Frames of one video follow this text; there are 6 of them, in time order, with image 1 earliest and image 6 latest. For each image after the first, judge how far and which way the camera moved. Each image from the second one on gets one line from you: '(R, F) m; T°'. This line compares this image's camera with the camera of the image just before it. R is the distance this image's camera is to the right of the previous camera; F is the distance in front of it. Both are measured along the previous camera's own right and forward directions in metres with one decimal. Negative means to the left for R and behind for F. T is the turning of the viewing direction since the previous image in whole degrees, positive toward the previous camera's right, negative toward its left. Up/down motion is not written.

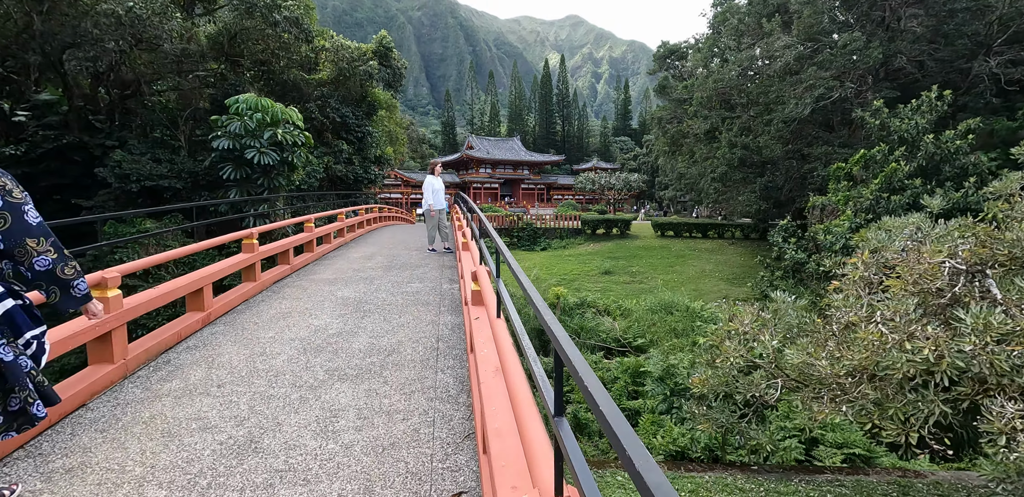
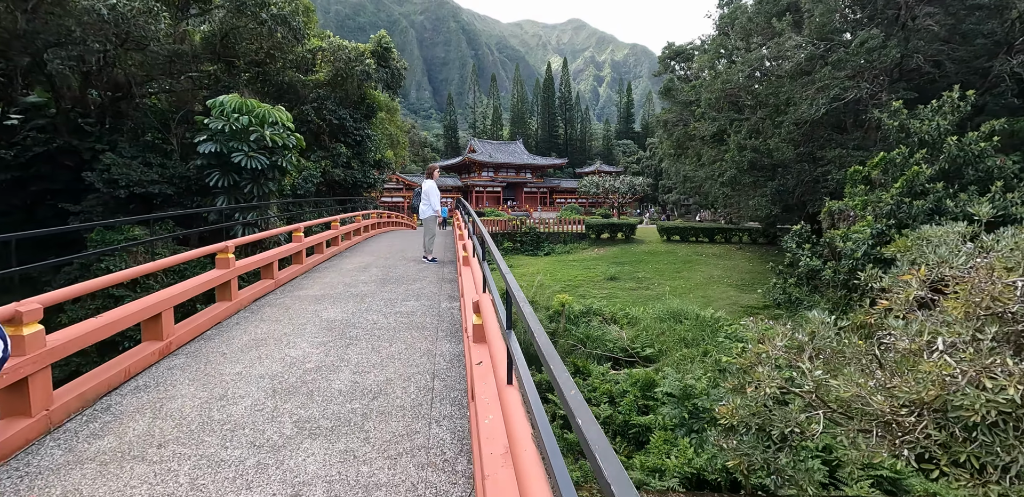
(0.0, +0.3) m; 0°
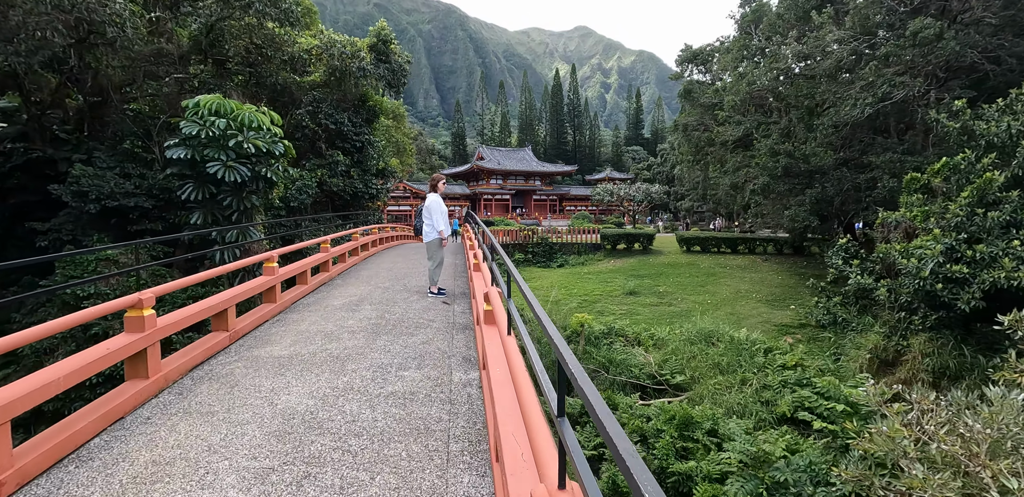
(-0.1, +0.8) m; -1°
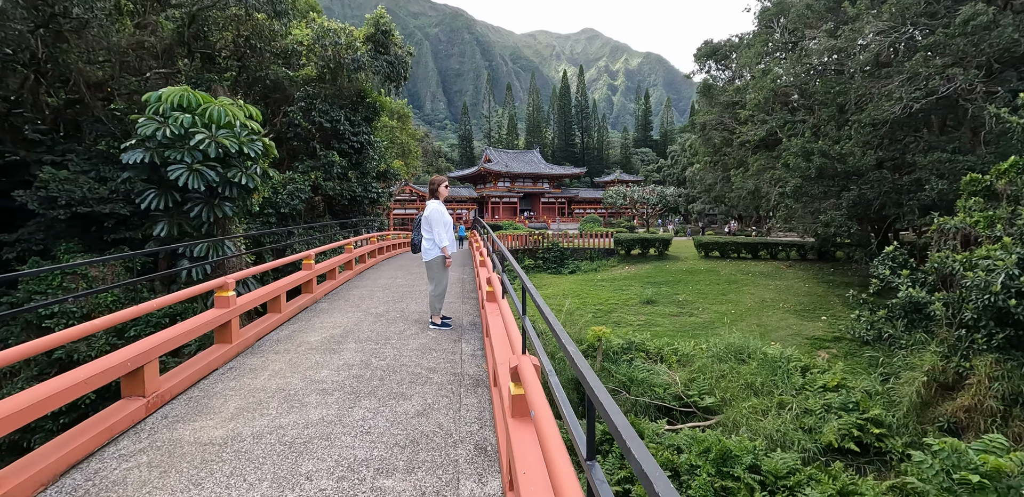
(-0.1, +0.7) m; -1°
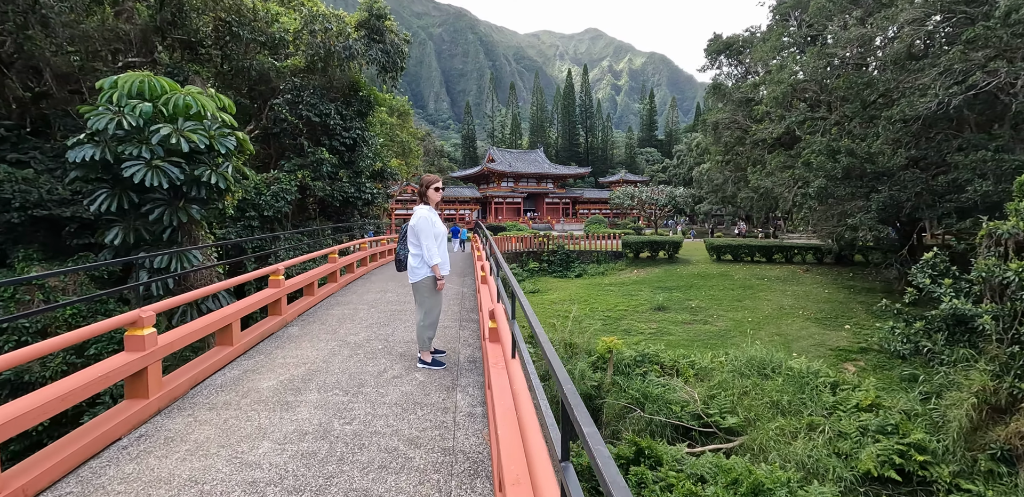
(0.0, +0.6) m; 0°
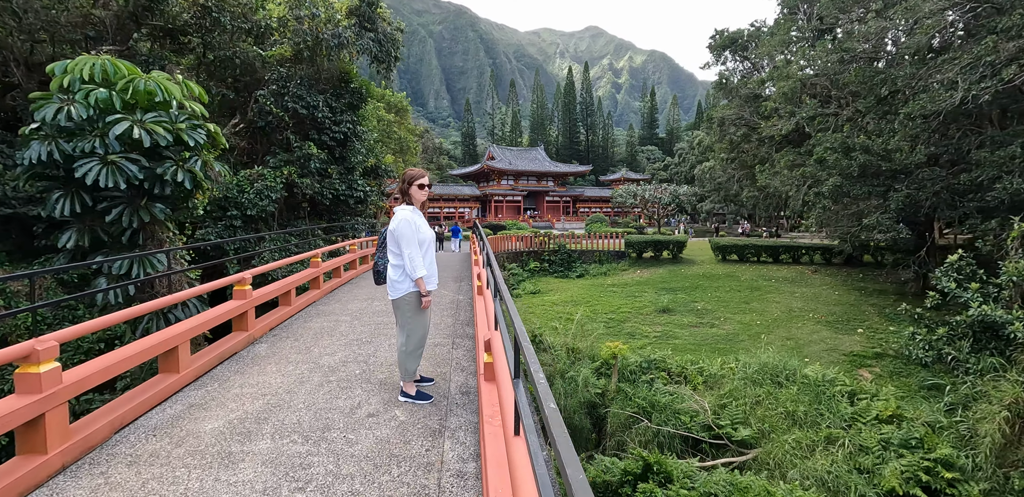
(0.0, +0.4) m; 0°
